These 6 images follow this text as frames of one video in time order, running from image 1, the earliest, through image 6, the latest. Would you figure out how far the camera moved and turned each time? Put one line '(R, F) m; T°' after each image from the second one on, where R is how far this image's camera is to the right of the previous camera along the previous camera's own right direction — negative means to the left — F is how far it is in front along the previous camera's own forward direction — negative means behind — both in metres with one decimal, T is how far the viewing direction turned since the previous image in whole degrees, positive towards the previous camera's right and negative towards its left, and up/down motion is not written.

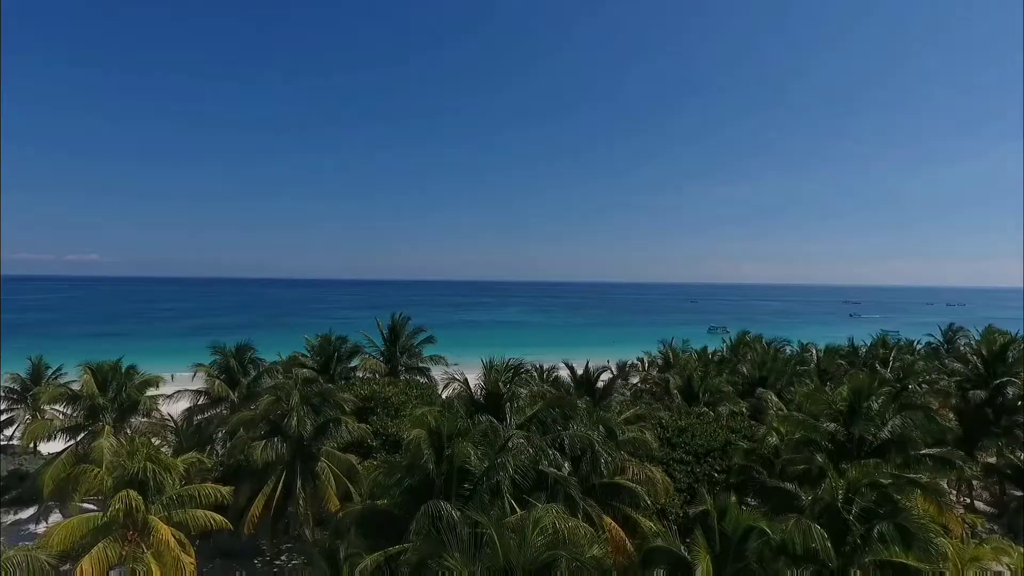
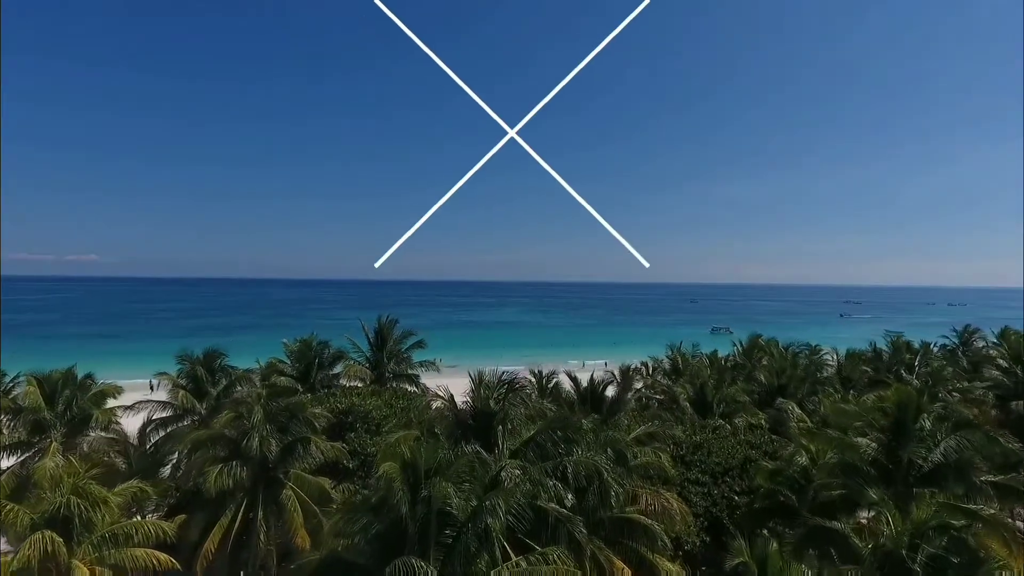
(+0.1, +1.8) m; 0°
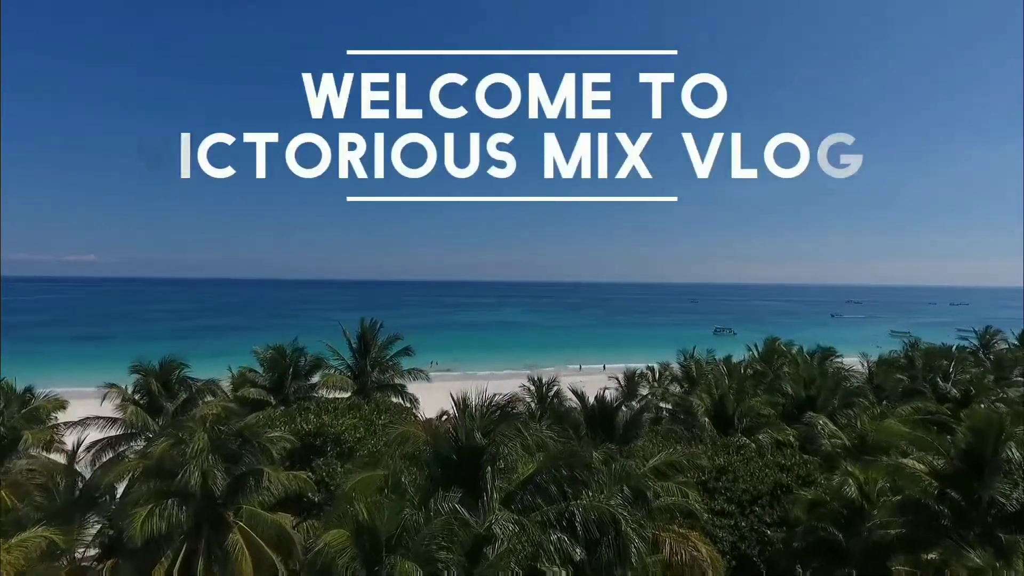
(+0.1, +2.1) m; 0°
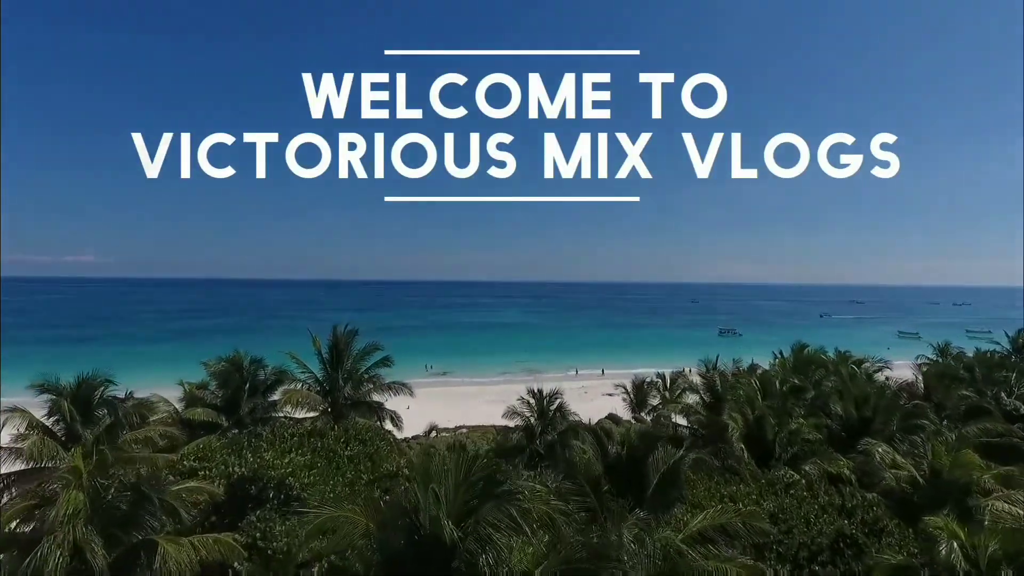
(+0.1, +2.8) m; 0°
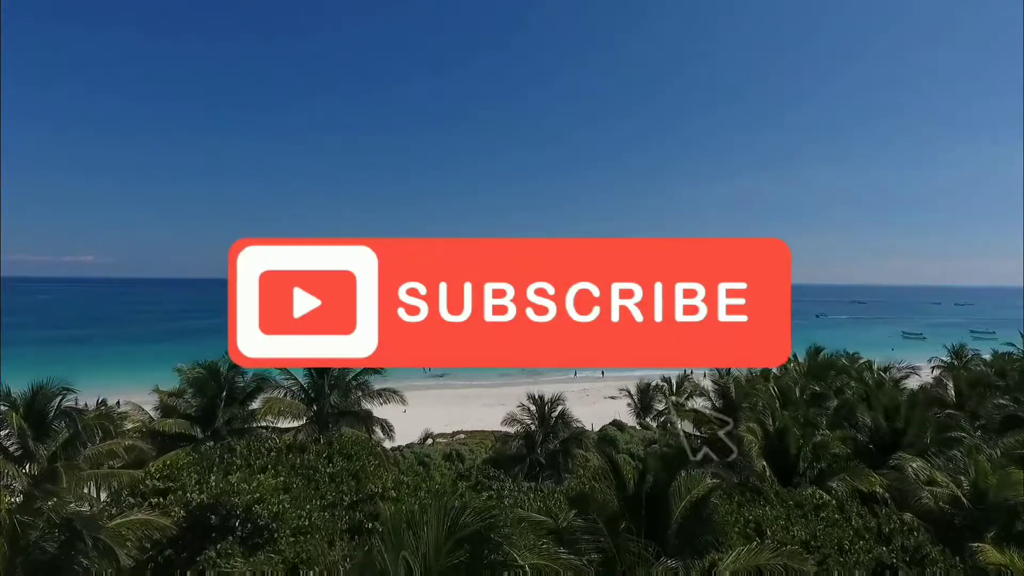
(0.0, +1.2) m; 0°
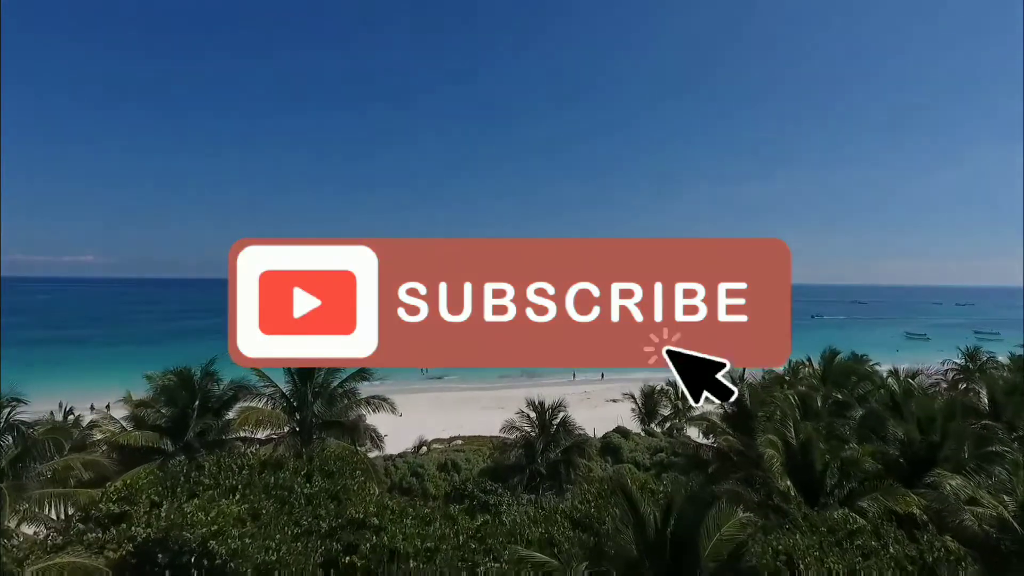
(0.0, +1.2) m; 0°
